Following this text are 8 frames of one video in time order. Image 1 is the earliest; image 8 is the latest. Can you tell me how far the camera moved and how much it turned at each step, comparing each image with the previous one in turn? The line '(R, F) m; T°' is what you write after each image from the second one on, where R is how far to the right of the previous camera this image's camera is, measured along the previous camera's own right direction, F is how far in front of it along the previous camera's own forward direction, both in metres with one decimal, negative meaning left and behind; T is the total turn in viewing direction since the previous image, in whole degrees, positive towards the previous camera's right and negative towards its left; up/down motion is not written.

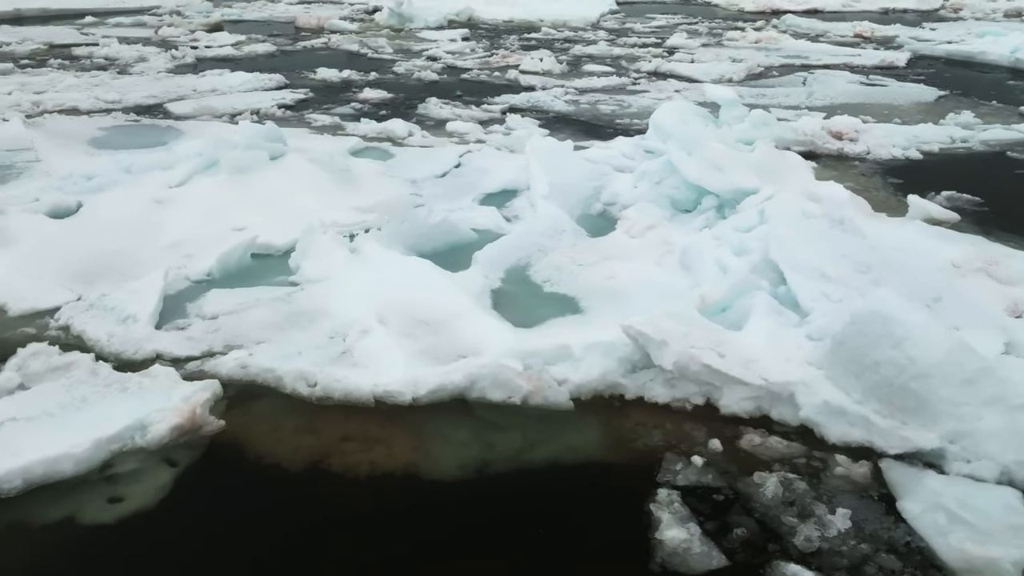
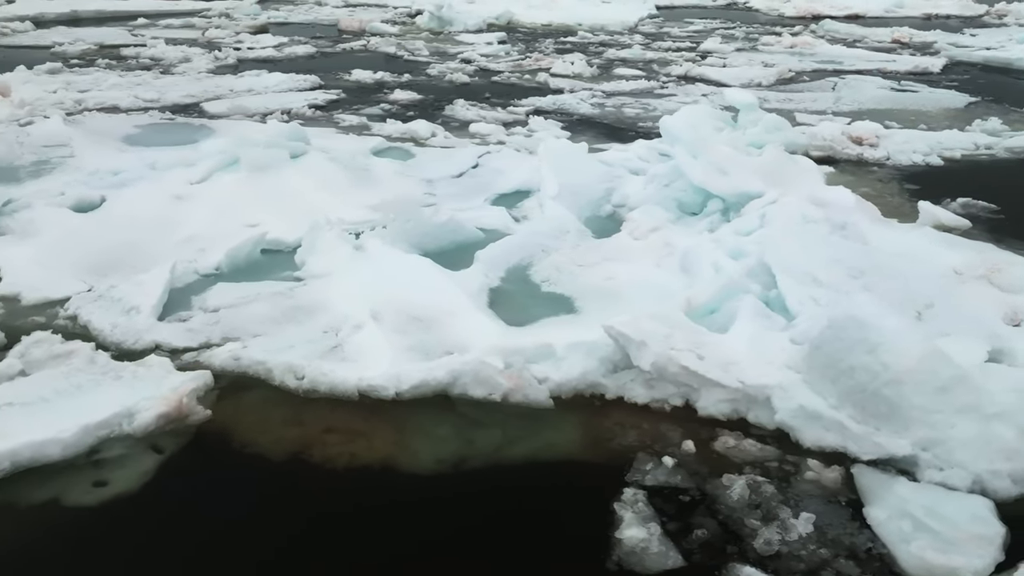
(+0.3, 0.0) m; -3°
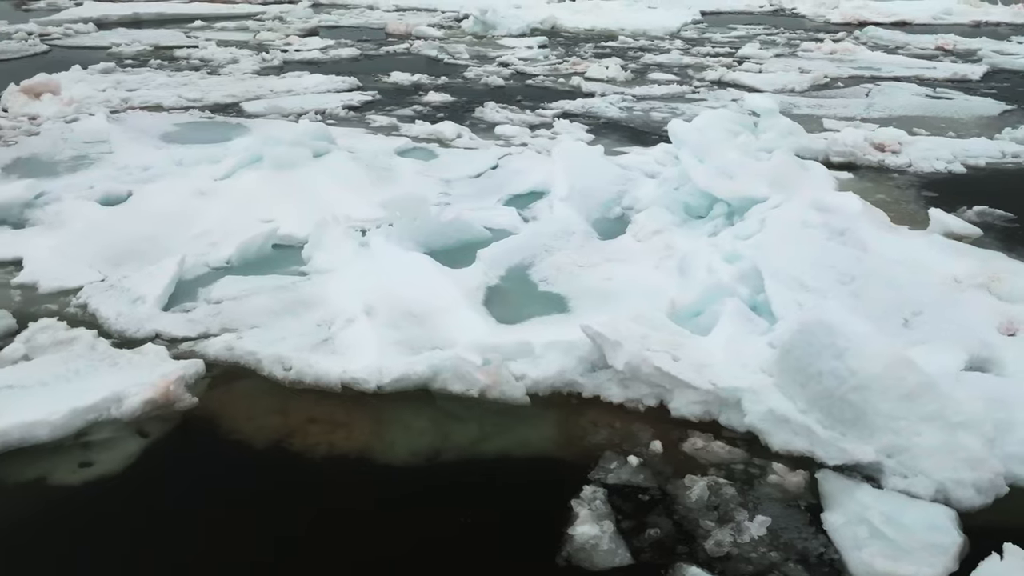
(+0.3, 0.0) m; -4°
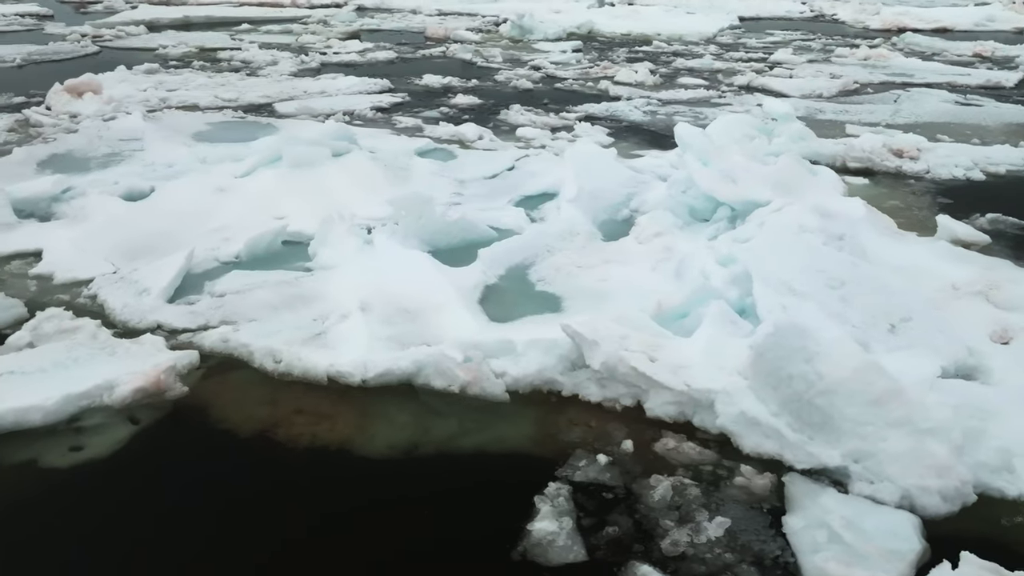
(+0.3, 0.0) m; -3°
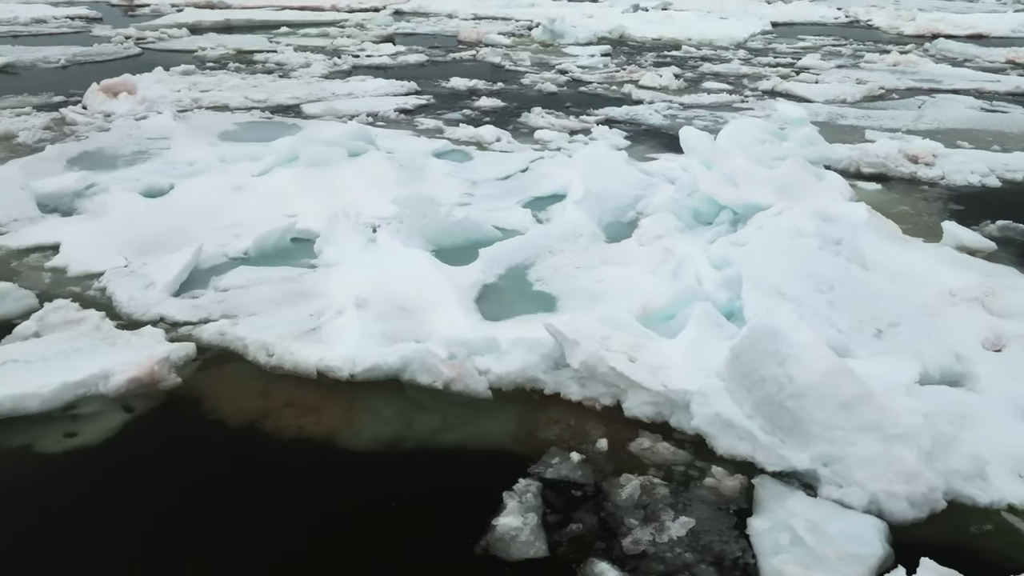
(+0.3, 0.0) m; -3°
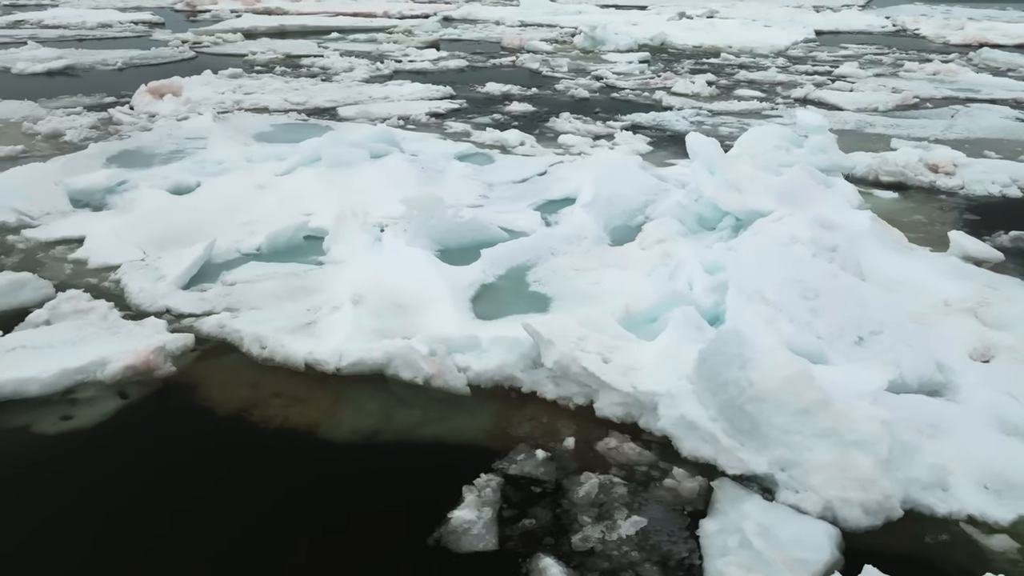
(+0.3, 0.0) m; -4°
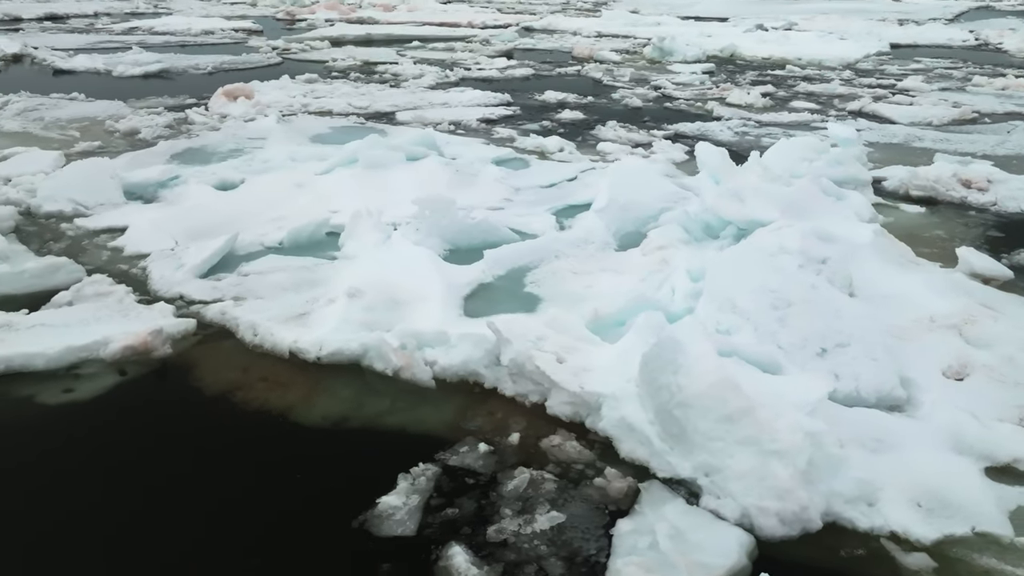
(+0.6, 0.0) m; -6°
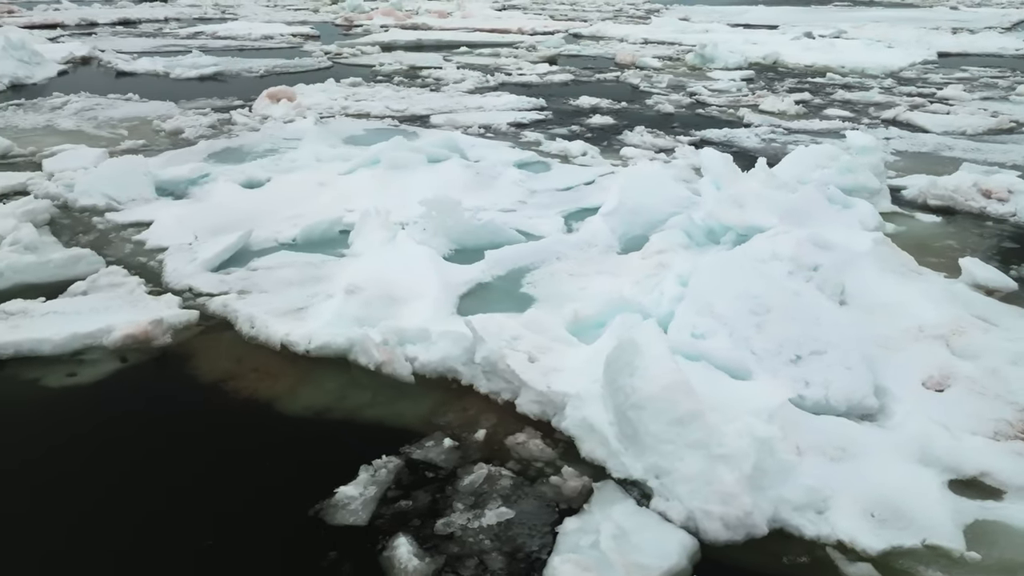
(+0.3, 0.0) m; -4°
